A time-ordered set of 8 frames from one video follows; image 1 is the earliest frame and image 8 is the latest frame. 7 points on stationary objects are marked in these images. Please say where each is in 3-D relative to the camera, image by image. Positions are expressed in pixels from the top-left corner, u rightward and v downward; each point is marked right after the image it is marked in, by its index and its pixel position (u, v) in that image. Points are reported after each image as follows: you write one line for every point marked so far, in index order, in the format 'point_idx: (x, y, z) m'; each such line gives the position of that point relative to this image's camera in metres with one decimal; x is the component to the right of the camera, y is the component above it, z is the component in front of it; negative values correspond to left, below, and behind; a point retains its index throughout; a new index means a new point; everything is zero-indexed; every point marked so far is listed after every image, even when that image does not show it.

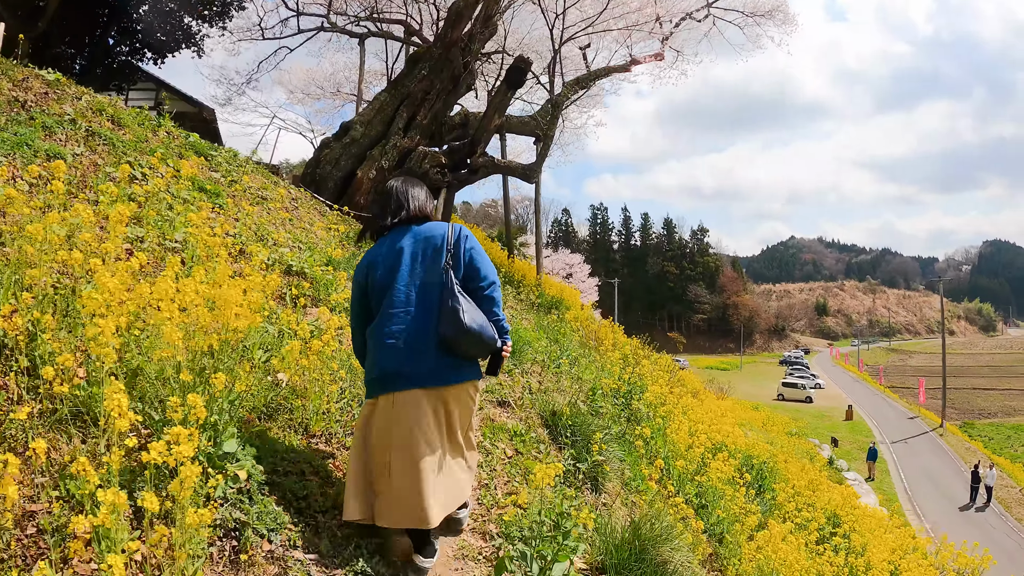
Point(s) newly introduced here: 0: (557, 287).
0: (+1.2, 0.0, +14.9) m
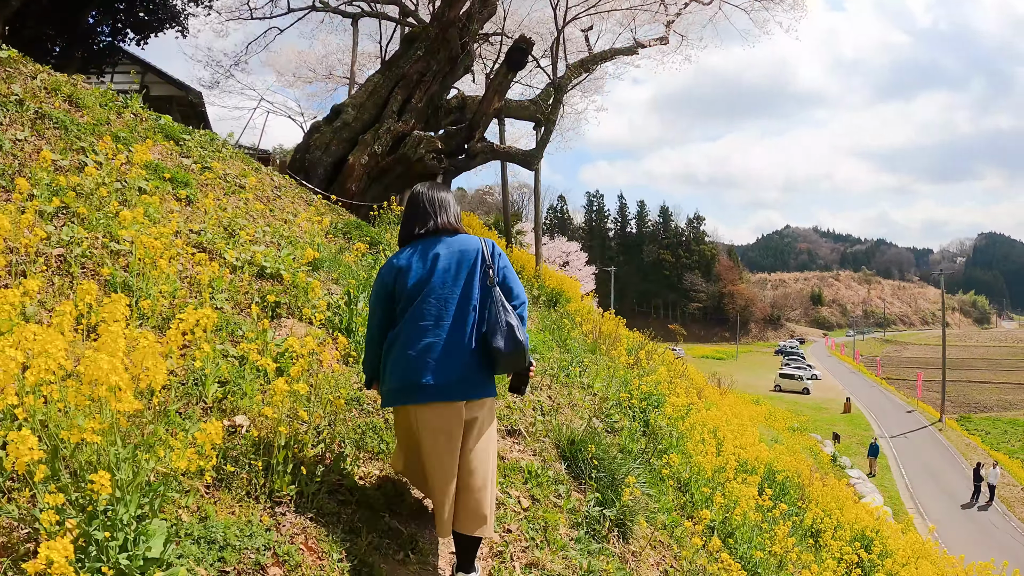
0: (+1.2, +0.2, +14.3) m
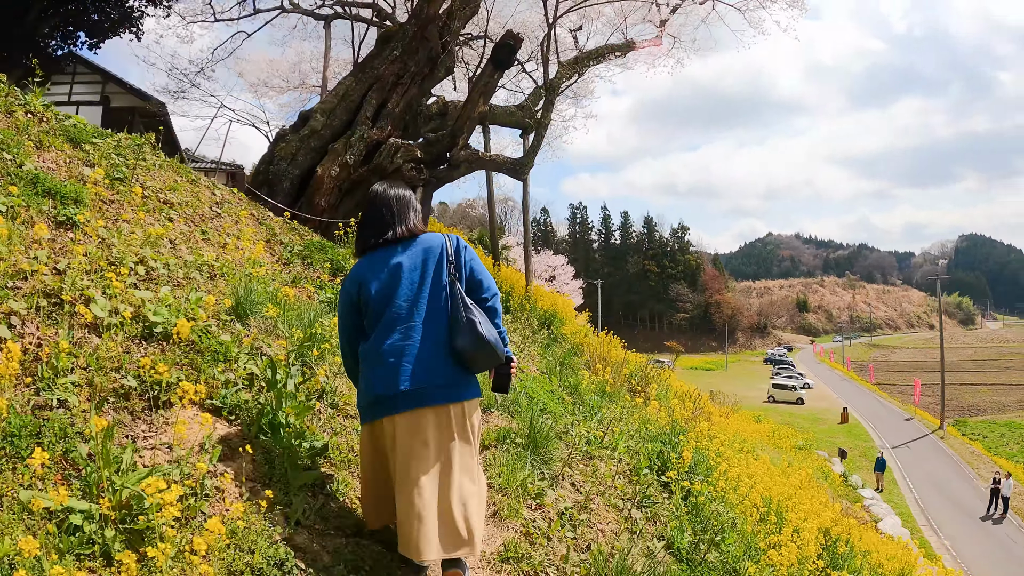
0: (+1.0, -0.3, +13.2) m
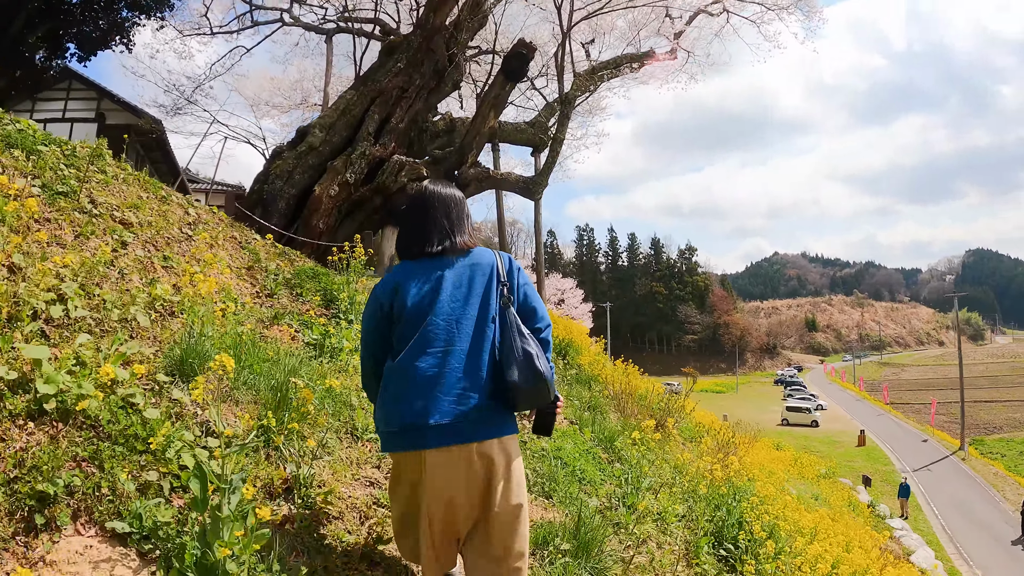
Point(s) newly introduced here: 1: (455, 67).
0: (+1.2, -0.8, +12.4) m
1: (-1.0, +4.1, +10.2) m
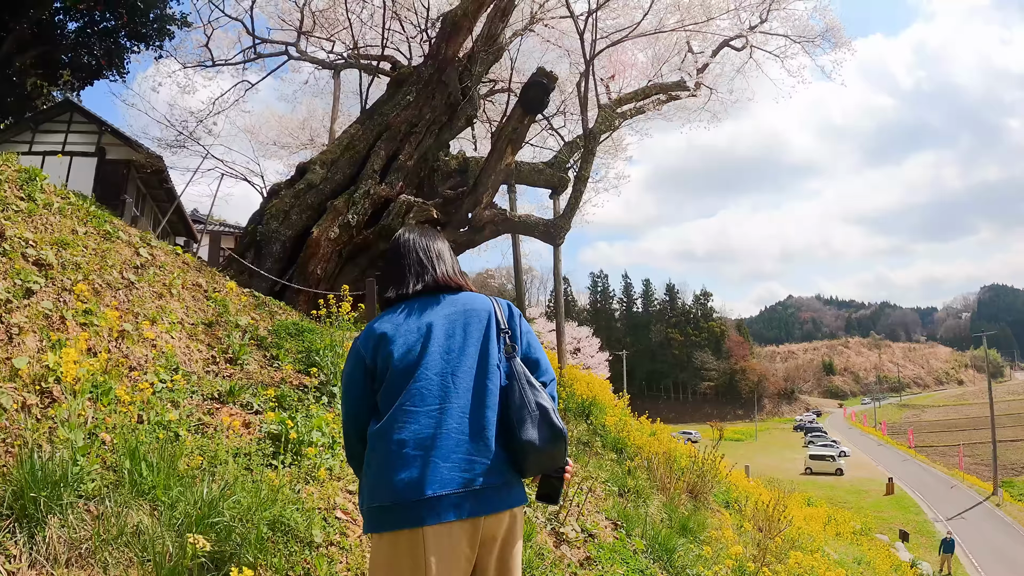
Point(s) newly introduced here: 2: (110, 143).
0: (+1.6, -1.8, +11.4) m
1: (-0.7, +3.2, +9.6) m
2: (-10.3, +3.7, +14.4) m
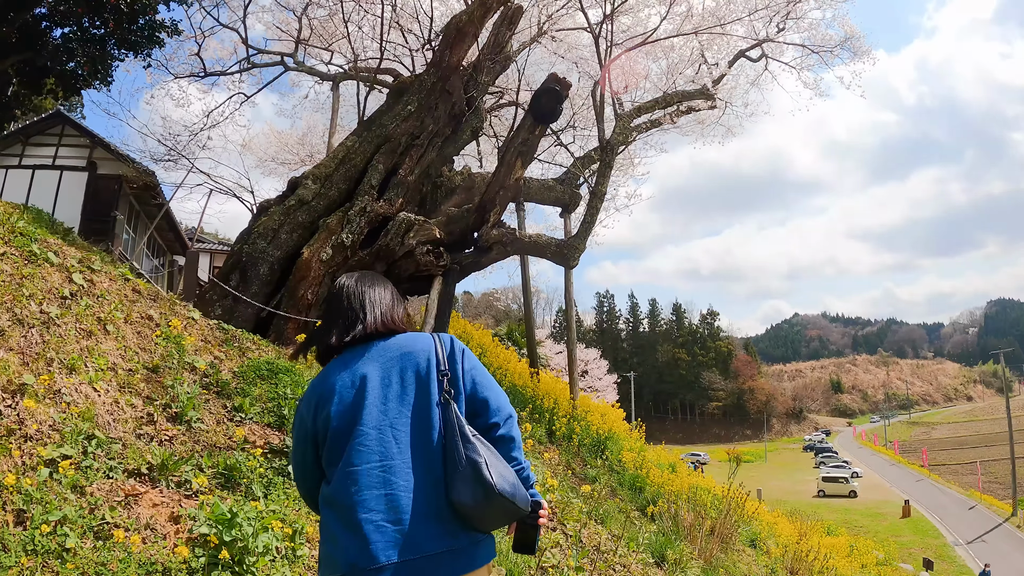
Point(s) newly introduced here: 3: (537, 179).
0: (+1.7, -2.3, +10.6) m
1: (-0.6, +2.8, +9.0) m
2: (-10.1, +3.1, +13.8) m
3: (+0.4, +2.0, +10.2) m
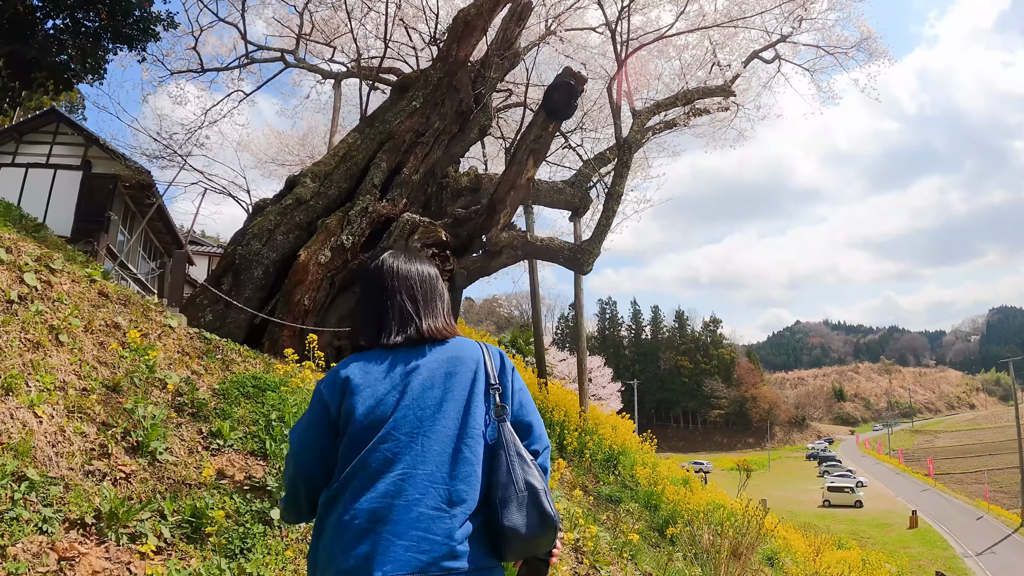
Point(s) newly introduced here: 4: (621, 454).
0: (+1.9, -2.4, +10.2) m
1: (-0.5, +2.7, +8.6) m
2: (-10.0, +3.0, +13.4) m
3: (+0.6, +1.9, +9.8) m
4: (+1.8, -2.6, +9.0) m
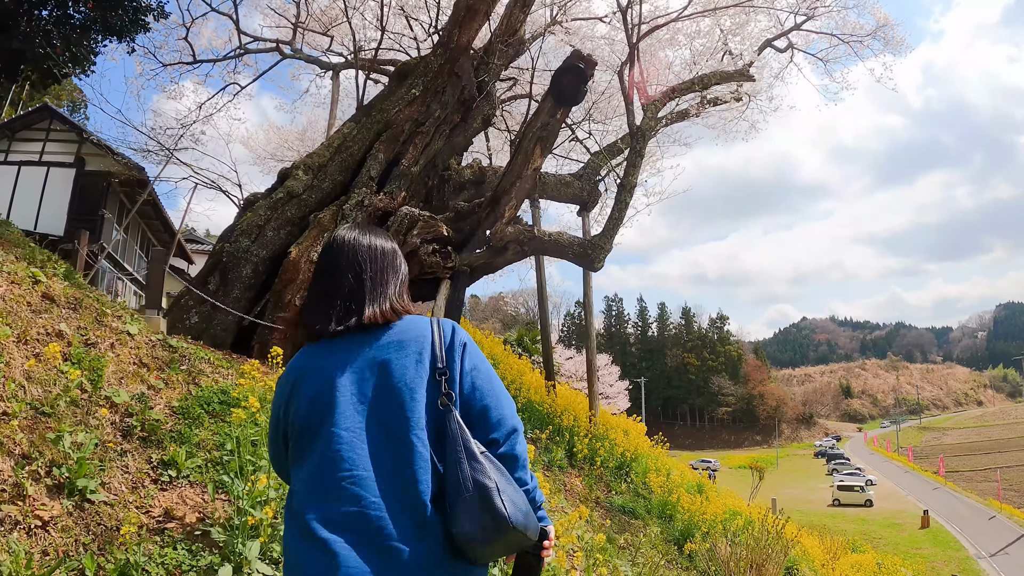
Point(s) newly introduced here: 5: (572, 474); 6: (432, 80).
0: (+2.0, -2.3, +9.7) m
1: (-0.4, +2.8, +8.2) m
2: (-9.8, +3.0, +13.1) m
3: (+0.7, +2.0, +9.3) m
4: (+1.9, -2.6, +8.5) m
5: (+0.8, -2.5, +7.7) m
6: (-1.1, +2.8, +7.8) m
